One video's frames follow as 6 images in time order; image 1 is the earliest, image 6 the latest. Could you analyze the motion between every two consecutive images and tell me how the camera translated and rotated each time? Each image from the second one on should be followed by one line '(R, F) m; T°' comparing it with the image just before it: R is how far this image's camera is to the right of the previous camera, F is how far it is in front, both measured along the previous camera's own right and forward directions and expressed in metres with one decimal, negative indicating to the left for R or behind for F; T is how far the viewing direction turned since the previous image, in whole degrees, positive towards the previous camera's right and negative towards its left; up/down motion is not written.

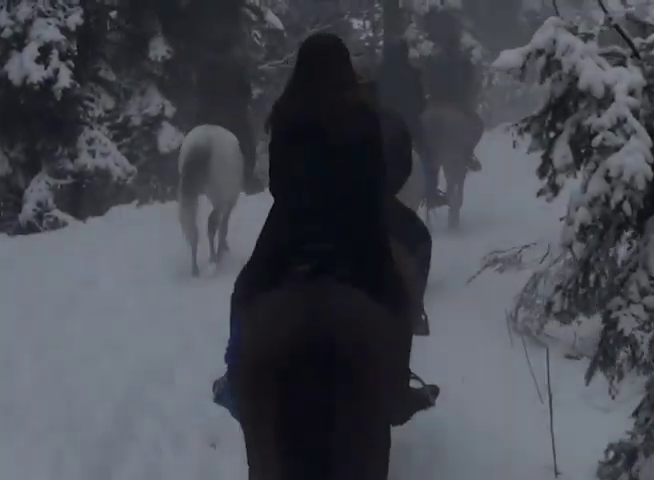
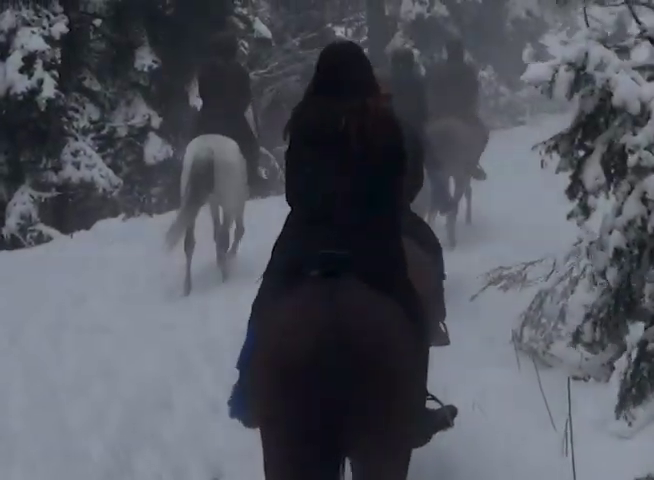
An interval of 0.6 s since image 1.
(-0.1, +0.3) m; +1°
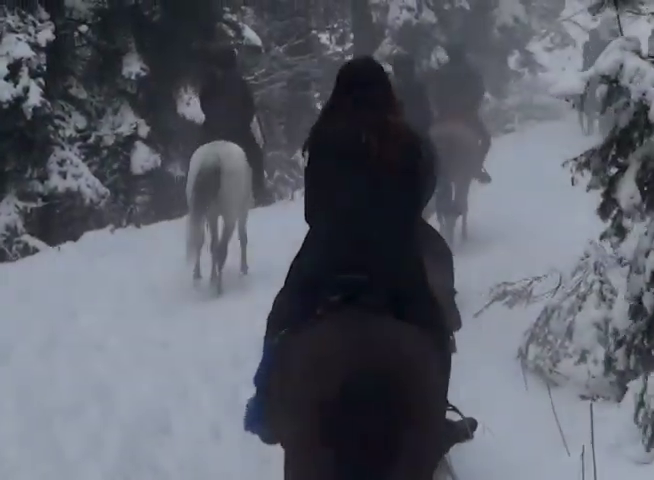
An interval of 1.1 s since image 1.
(-0.1, +0.3) m; +1°
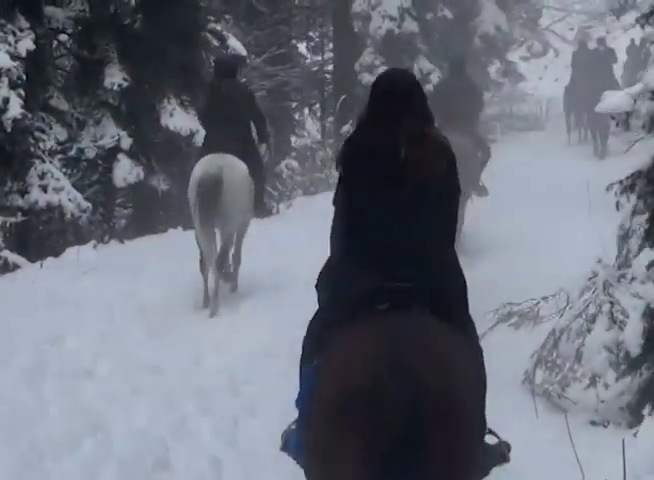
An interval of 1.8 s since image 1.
(-0.2, +0.3) m; +1°
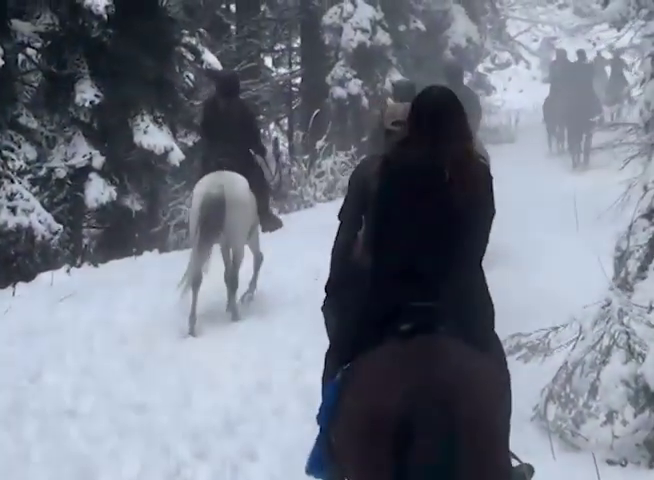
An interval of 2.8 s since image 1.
(-0.3, +0.4) m; +2°
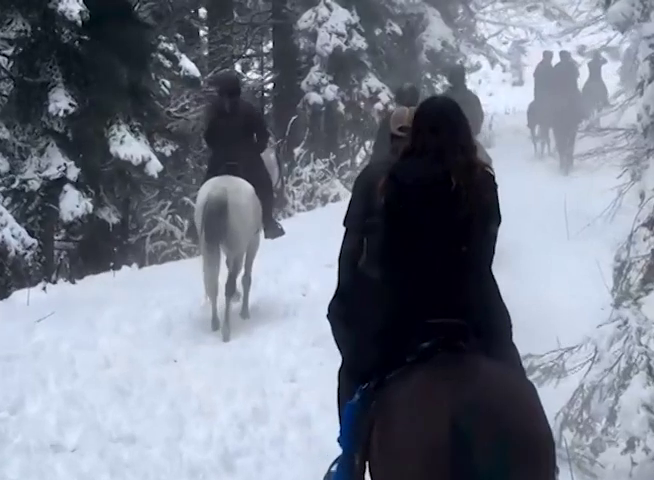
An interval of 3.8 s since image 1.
(-0.2, +0.4) m; +2°
